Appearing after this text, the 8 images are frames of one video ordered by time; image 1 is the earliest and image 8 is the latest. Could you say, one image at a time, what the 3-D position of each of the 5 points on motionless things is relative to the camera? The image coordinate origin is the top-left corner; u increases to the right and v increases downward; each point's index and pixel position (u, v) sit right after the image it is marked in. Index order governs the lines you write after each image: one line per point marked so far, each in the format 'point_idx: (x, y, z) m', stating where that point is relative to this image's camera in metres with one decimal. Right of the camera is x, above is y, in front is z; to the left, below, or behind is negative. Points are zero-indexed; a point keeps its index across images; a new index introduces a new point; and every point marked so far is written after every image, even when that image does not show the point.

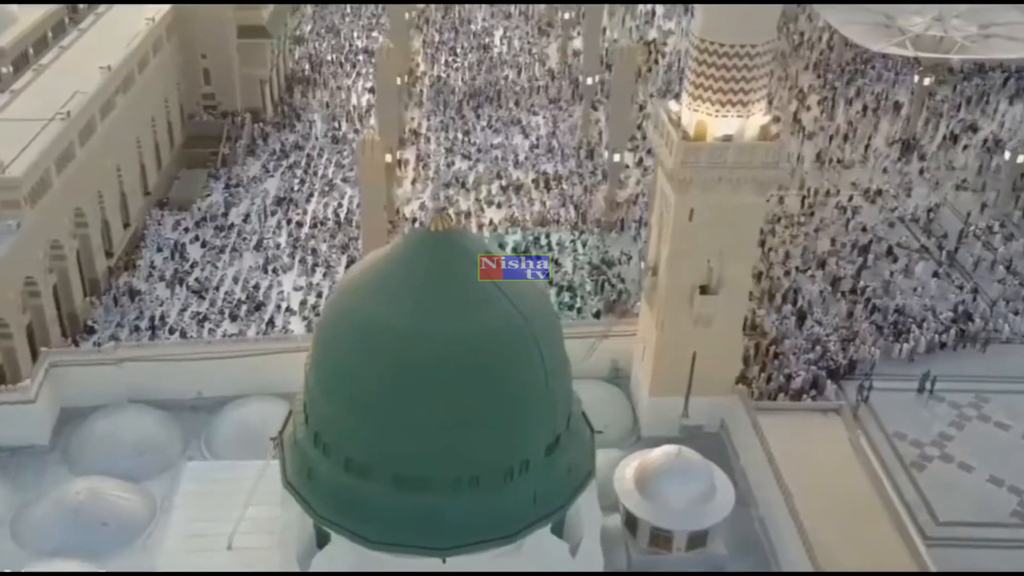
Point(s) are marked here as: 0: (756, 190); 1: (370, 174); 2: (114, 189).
0: (+2.6, +1.1, +11.3) m
1: (-2.1, +1.7, +15.8) m
2: (-7.0, +1.7, +18.3) m
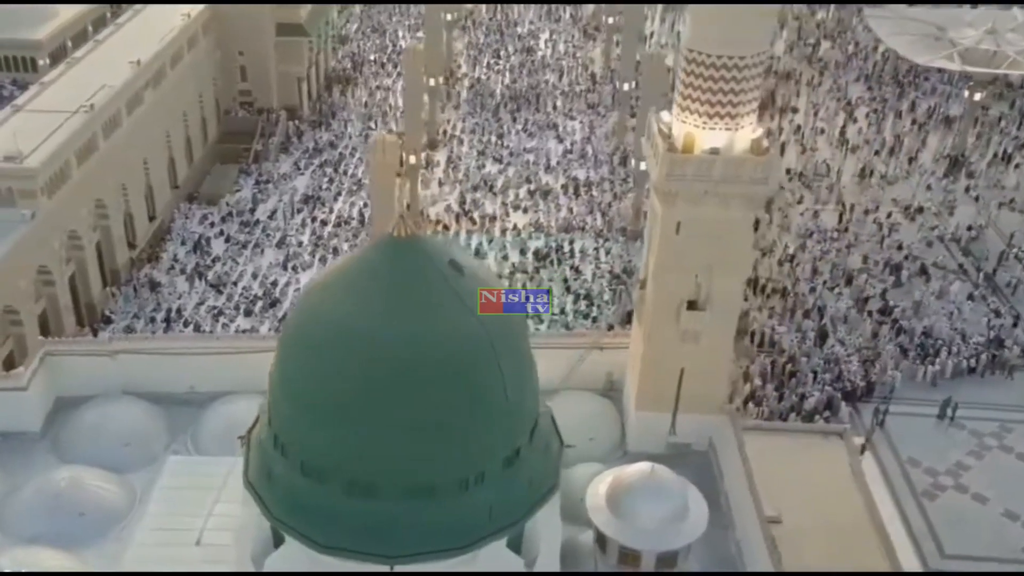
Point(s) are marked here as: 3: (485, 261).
0: (+2.4, +0.9, +11.0) m
1: (-2.0, +1.7, +15.8) m
2: (-6.7, +1.9, +18.6) m
3: (-0.5, +0.5, +20.0) m
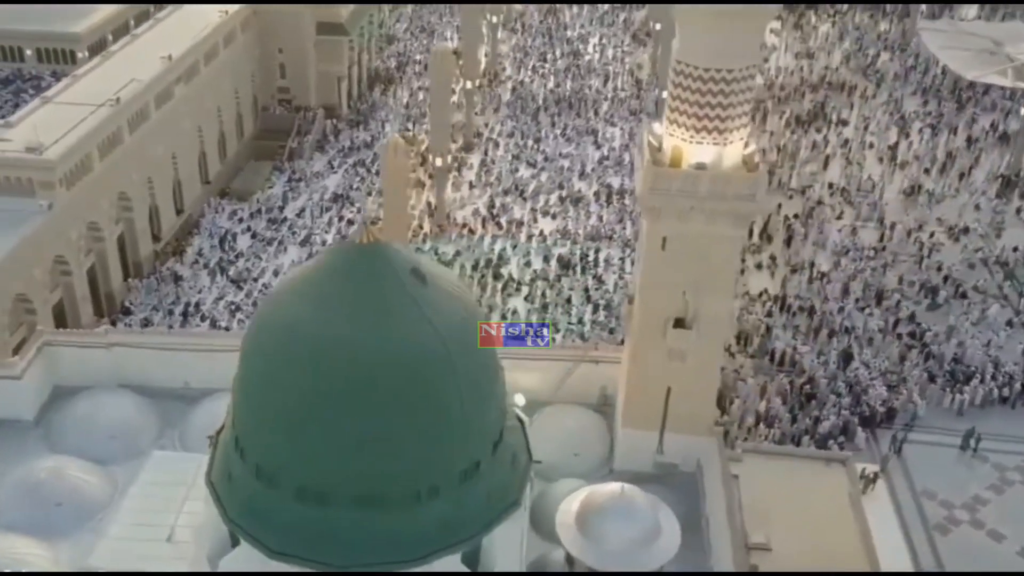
0: (+2.2, +0.7, +10.7) m
1: (-1.8, +1.6, +15.8) m
2: (-6.3, +2.0, +18.9) m
3: (-0.1, +0.4, +19.8) m
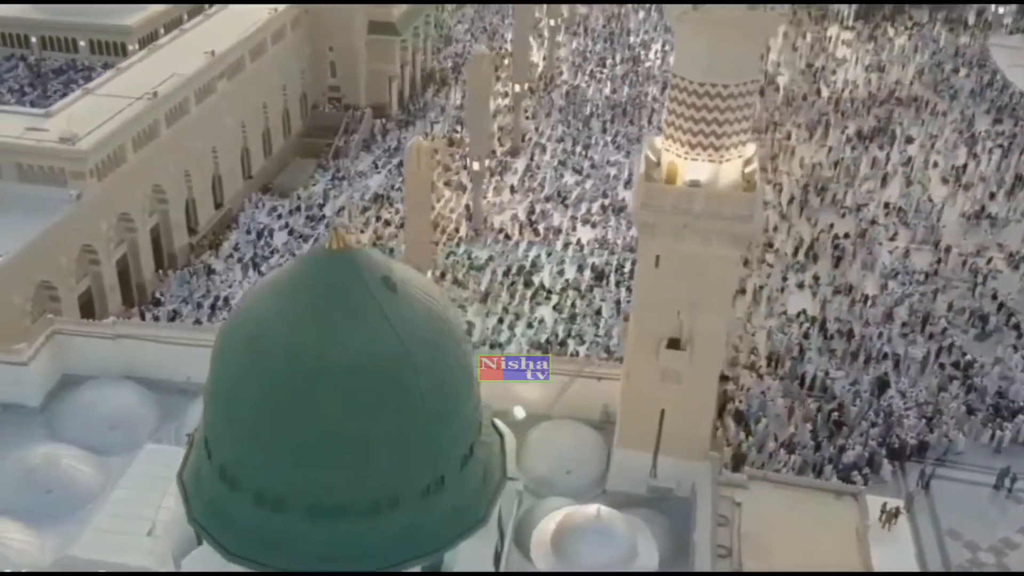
0: (+2.1, +0.4, +10.3) m
1: (-1.5, +1.6, +15.7) m
2: (-5.6, +2.2, +19.2) m
3: (+0.5, +0.3, +19.6) m
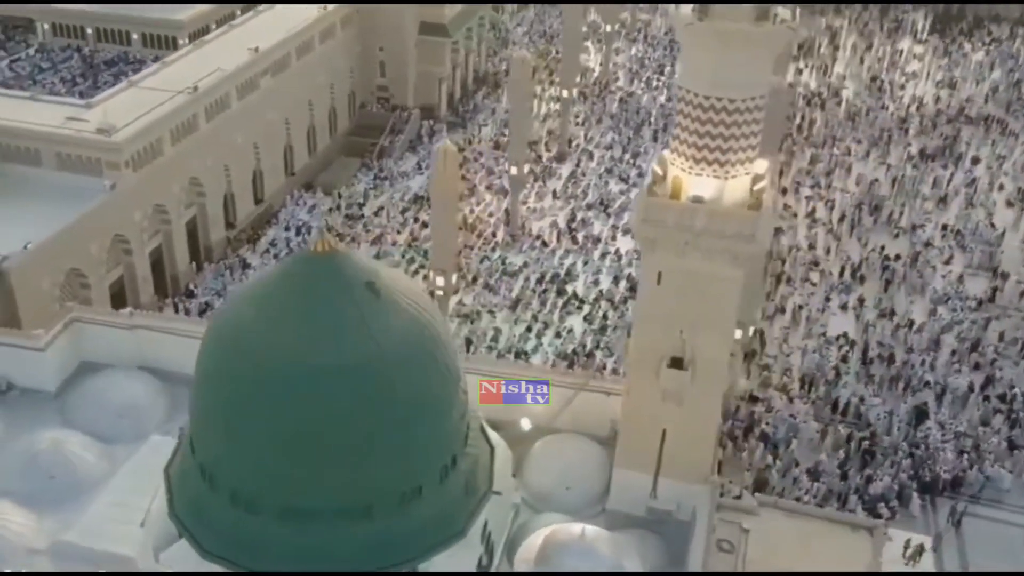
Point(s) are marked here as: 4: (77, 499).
0: (+2.1, +0.2, +9.9) m
1: (-1.1, +1.5, +15.6) m
2: (-4.9, +2.3, +19.4) m
3: (+1.1, +0.1, +19.3) m
4: (-4.9, -2.4, +11.6) m
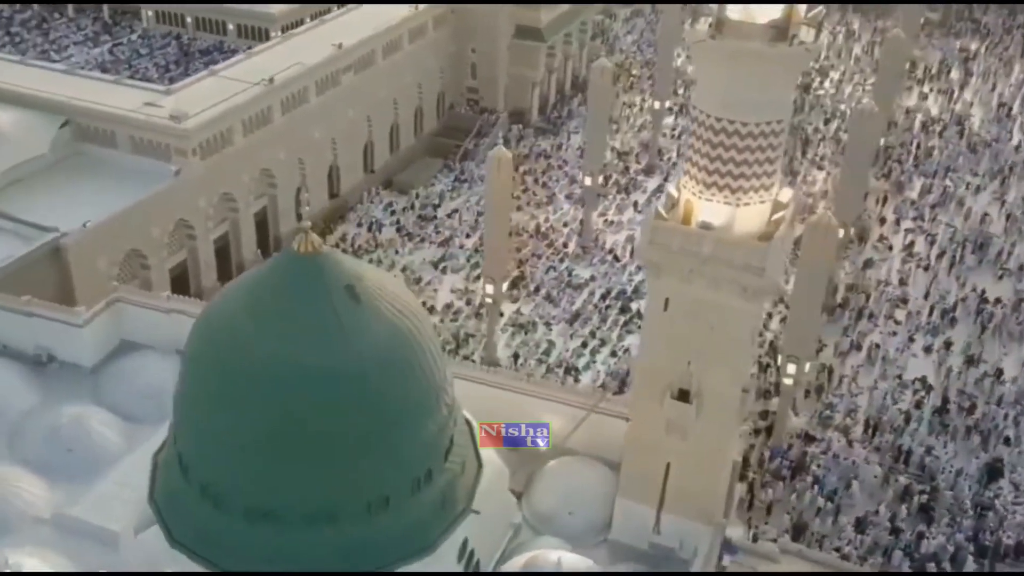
0: (+2.0, -0.1, +9.3) m
1: (-0.3, +1.4, +15.3) m
2: (-3.5, +2.4, +19.6) m
3: (+2.3, -0.2, +18.8) m
4: (-4.8, -2.1, +11.8) m
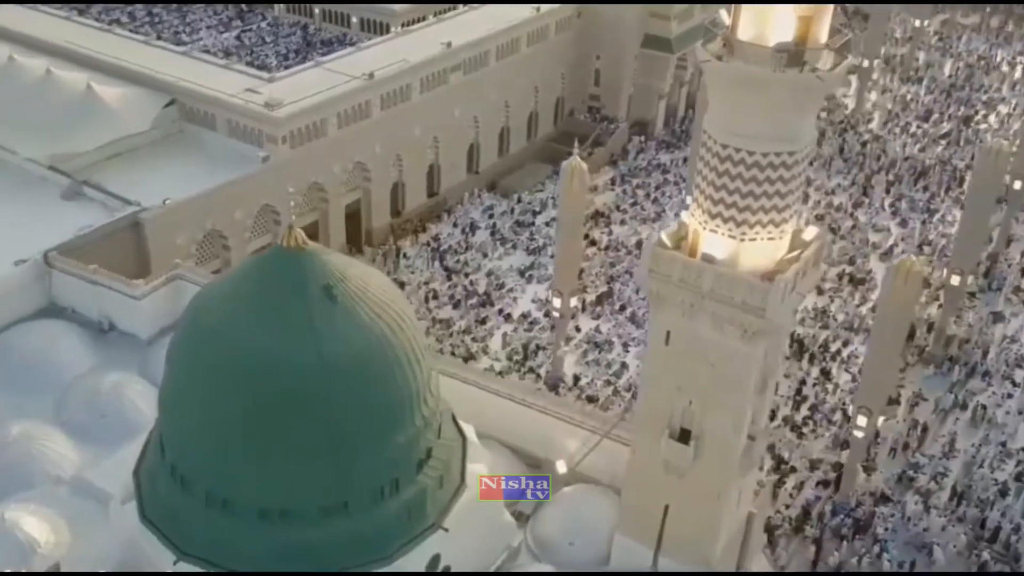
0: (+1.9, -0.4, +8.6) m
1: (+0.8, +1.2, +14.9) m
2: (-1.6, +2.5, +19.6) m
3: (+3.7, -0.7, +17.9) m
4: (-4.6, -1.8, +12.2) m
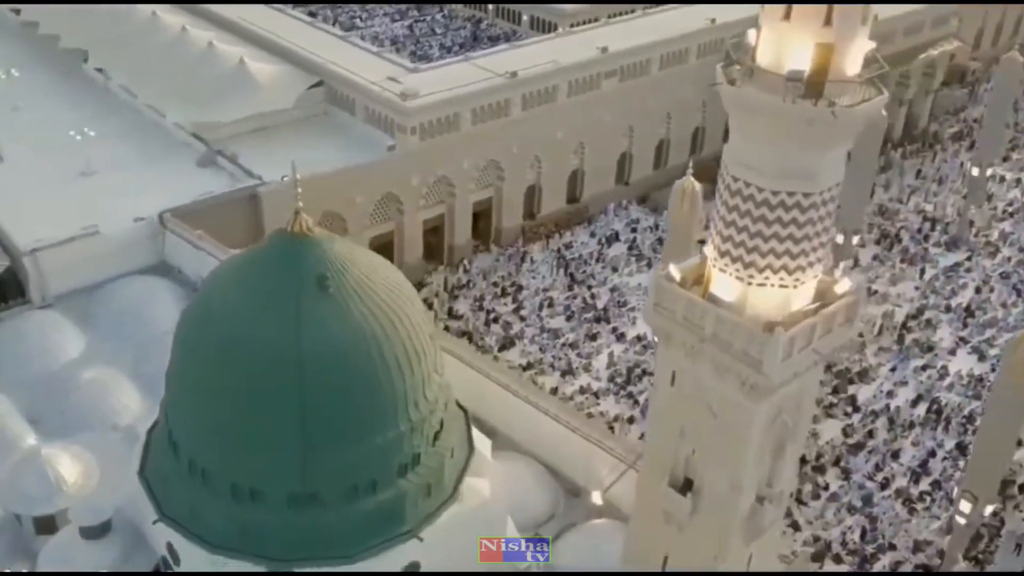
0: (+1.6, -0.8, +7.7) m
1: (+2.2, +0.8, +14.0) m
2: (+1.1, +2.3, +19.2) m
3: (+5.4, -1.5, +16.3) m
4: (-4.0, -1.4, +12.7) m
